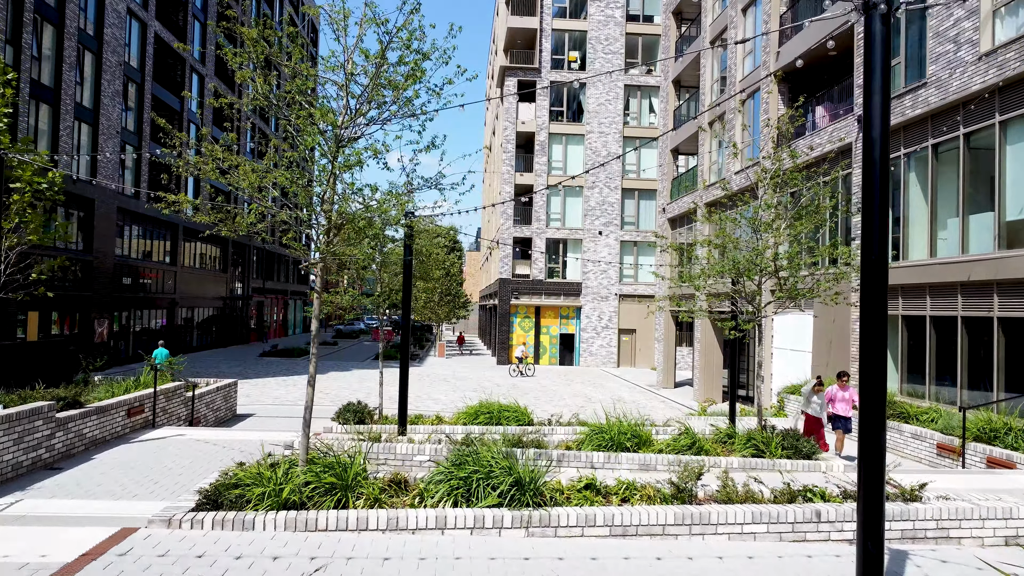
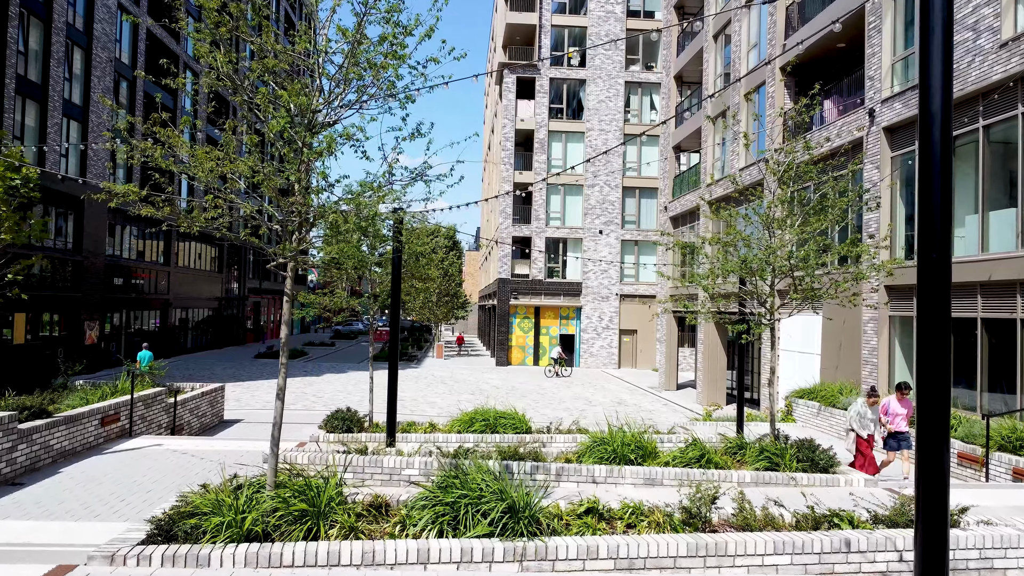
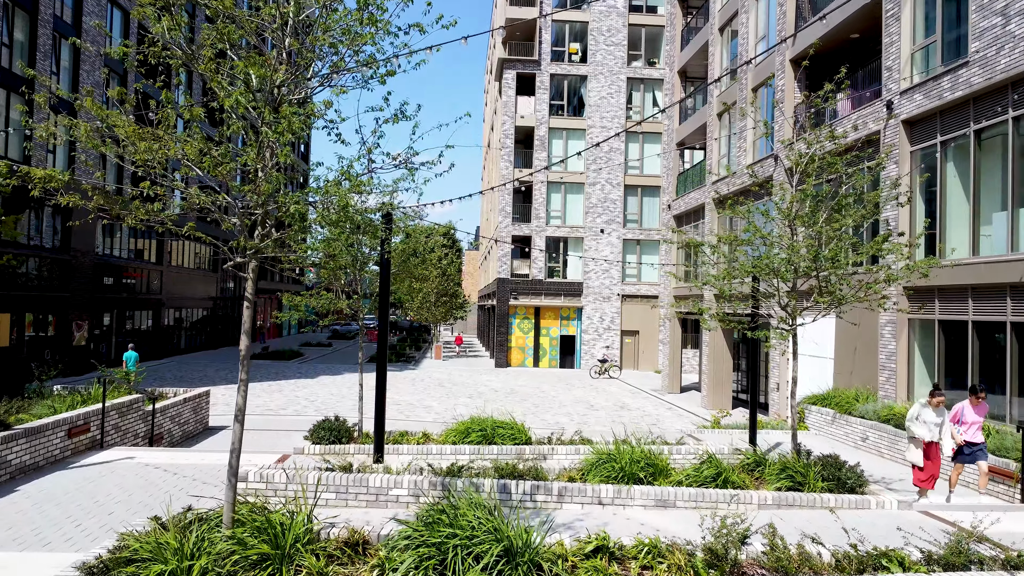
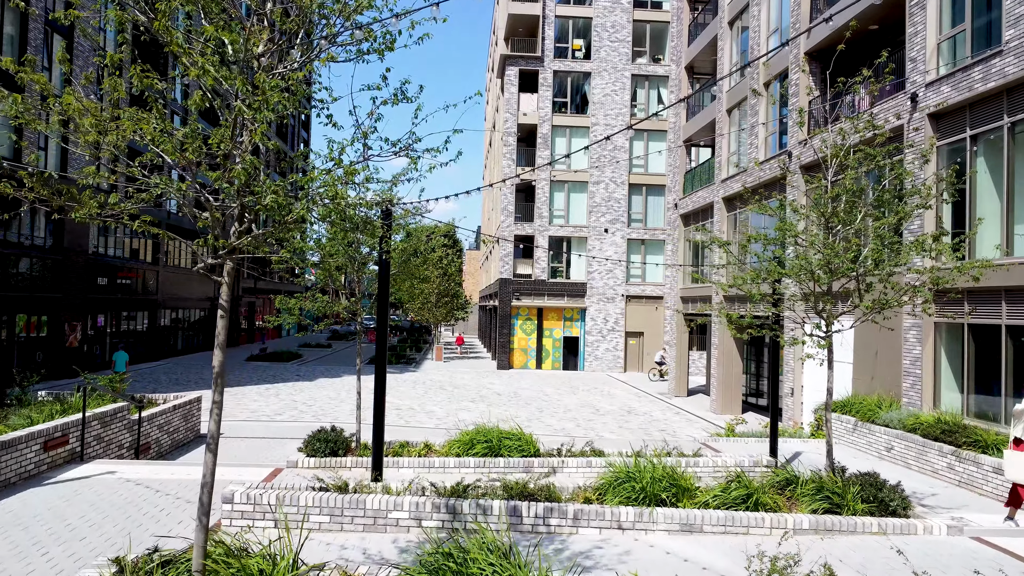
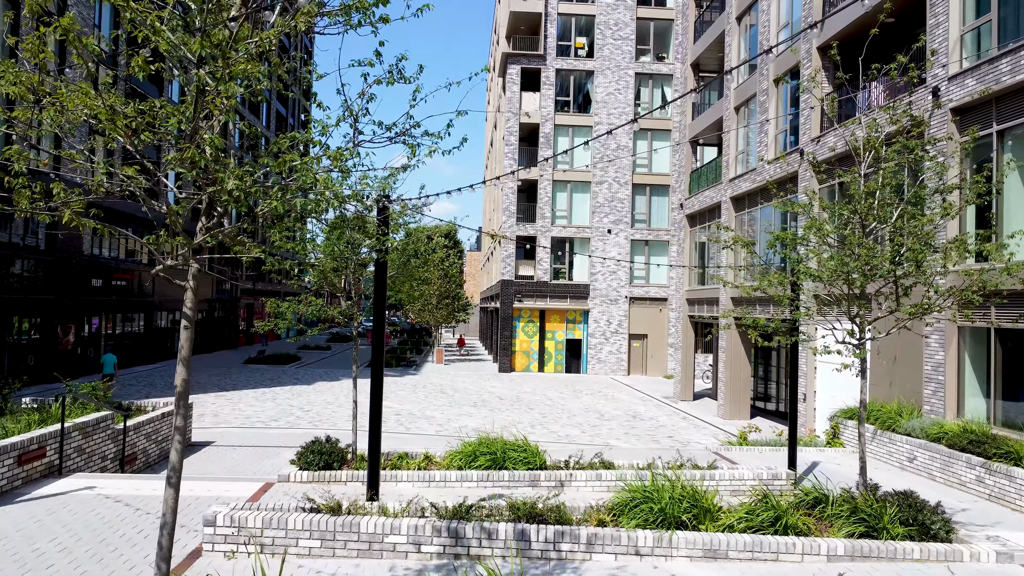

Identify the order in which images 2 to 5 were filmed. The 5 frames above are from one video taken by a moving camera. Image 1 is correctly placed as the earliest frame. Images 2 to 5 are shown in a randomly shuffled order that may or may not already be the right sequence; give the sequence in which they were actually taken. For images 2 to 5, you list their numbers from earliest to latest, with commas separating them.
2, 3, 4, 5
